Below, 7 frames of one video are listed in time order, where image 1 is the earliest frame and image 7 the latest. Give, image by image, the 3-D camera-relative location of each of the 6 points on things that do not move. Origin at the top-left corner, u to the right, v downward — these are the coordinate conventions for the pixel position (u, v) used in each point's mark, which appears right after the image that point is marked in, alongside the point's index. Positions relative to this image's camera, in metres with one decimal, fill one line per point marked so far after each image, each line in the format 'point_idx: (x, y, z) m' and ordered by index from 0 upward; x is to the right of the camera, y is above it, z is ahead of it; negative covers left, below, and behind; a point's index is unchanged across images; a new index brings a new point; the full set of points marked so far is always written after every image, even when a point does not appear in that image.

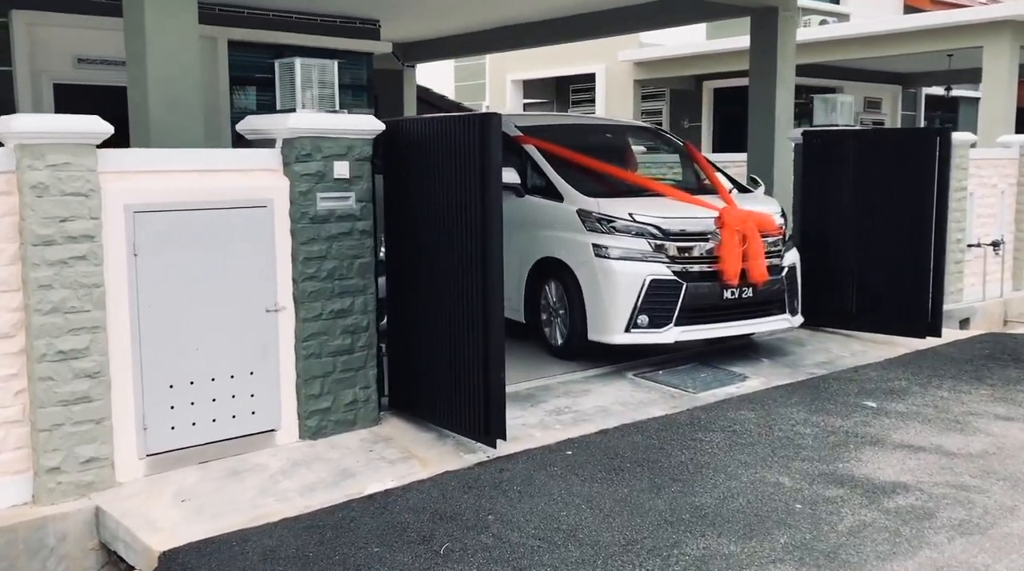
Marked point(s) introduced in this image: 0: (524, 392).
0: (+0.1, -0.6, +6.2) m
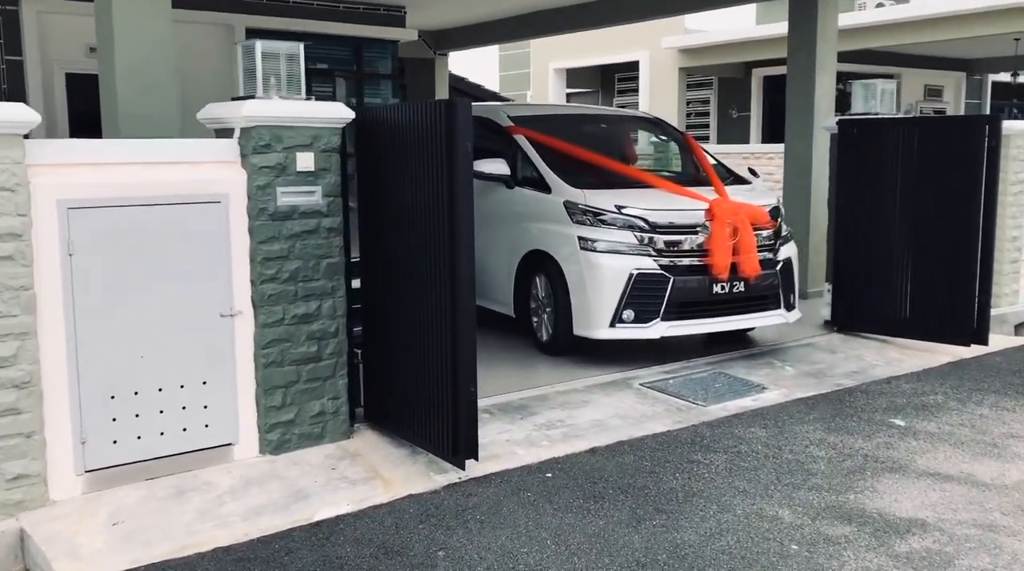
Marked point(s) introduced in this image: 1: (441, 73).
0: (0.0, -0.7, +5.7) m
1: (-1.0, +3.0, +14.1) m
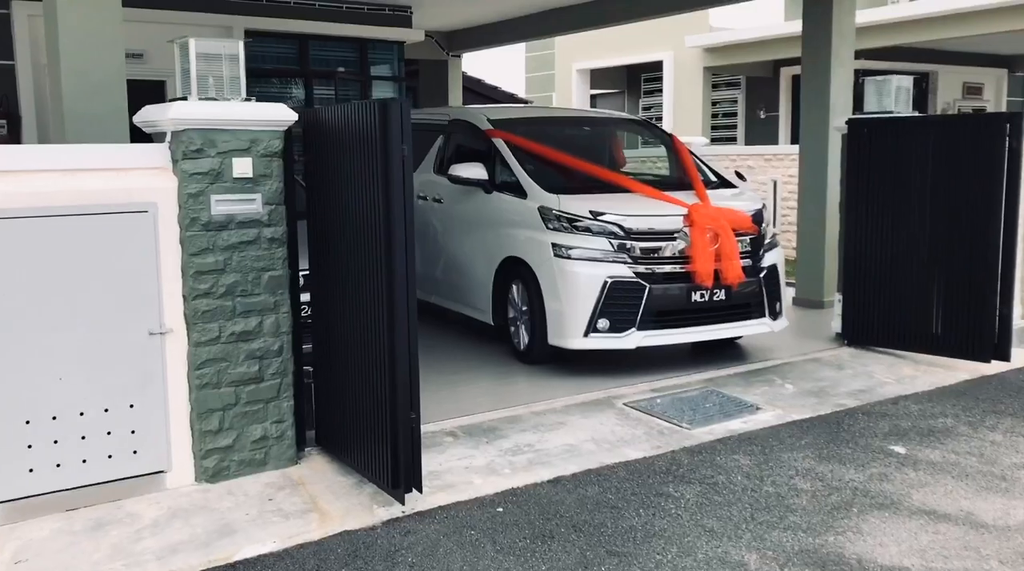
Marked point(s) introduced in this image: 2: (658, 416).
0: (-0.1, -0.7, +5.3) m
1: (-0.8, +2.9, +13.8) m
2: (+0.8, -0.7, +5.5) m
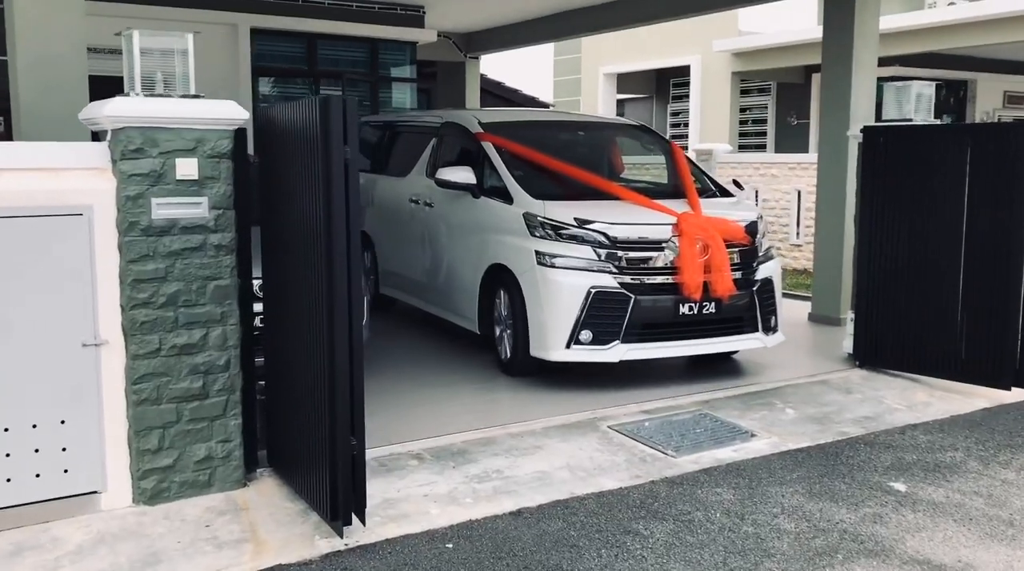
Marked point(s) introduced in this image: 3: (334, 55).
0: (-0.3, -0.8, +5.0) m
1: (-0.5, +2.8, +13.5) m
2: (+0.7, -0.8, +5.1) m
3: (-1.9, +2.5, +10.8) m
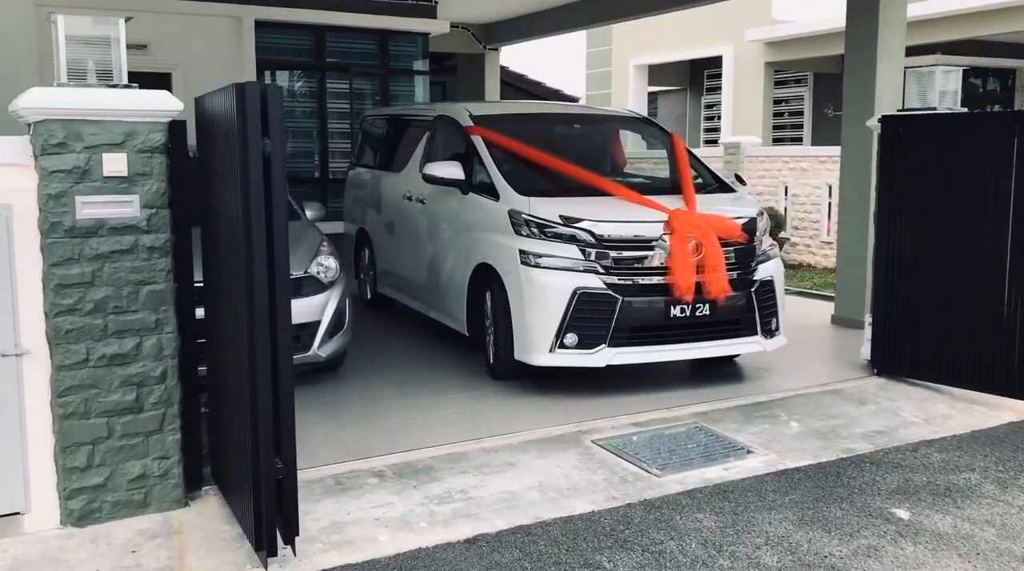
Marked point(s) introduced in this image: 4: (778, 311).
0: (-0.4, -0.8, +4.6) m
1: (-0.3, +2.8, +13.1) m
2: (+0.5, -0.8, +4.7) m
3: (-1.8, +2.5, +10.5) m
4: (+1.6, -0.1, +6.1) m
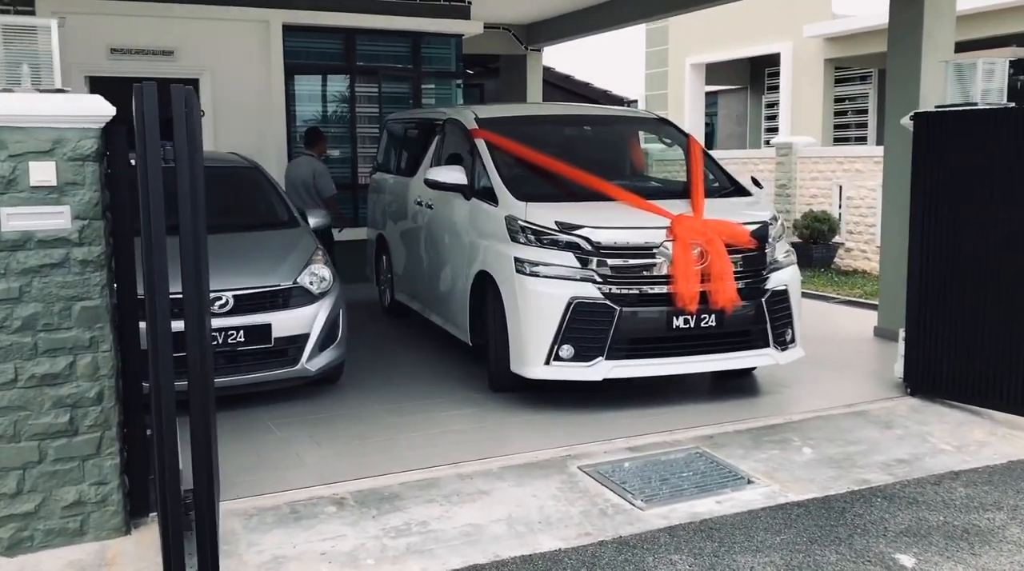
0: (-0.5, -0.9, +4.3) m
1: (+0.3, +2.7, +12.8) m
2: (+0.4, -0.9, +4.4) m
3: (-1.4, +2.4, +10.3) m
4: (+1.6, -0.2, +5.6) m
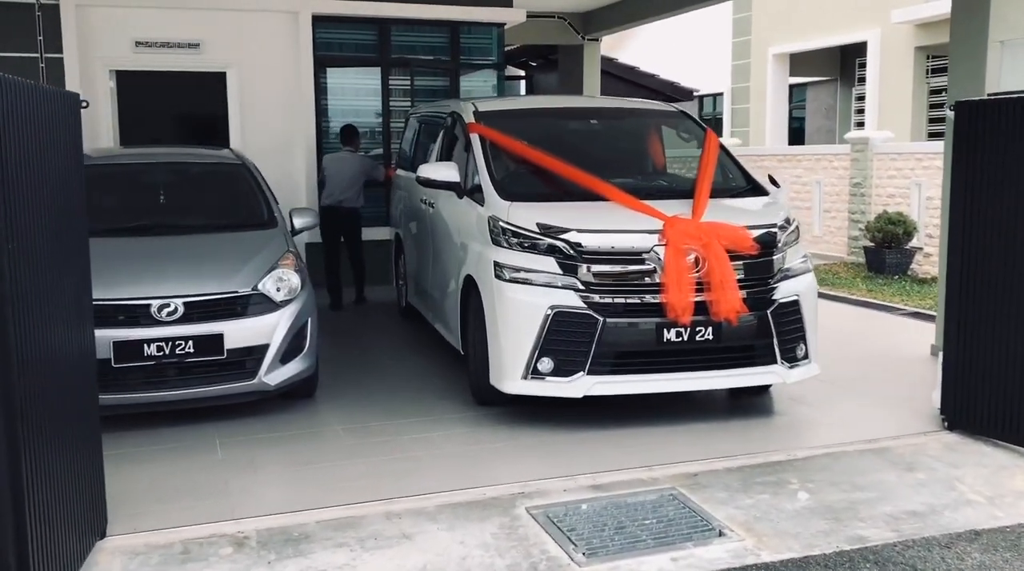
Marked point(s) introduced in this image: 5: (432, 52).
0: (-0.8, -0.9, +3.8) m
1: (+1.0, +2.7, +12.2) m
2: (+0.2, -0.9, +3.8) m
3: (-1.0, +2.4, +9.8) m
4: (+1.5, -0.3, +4.9) m
5: (-0.8, +2.3, +9.9) m
